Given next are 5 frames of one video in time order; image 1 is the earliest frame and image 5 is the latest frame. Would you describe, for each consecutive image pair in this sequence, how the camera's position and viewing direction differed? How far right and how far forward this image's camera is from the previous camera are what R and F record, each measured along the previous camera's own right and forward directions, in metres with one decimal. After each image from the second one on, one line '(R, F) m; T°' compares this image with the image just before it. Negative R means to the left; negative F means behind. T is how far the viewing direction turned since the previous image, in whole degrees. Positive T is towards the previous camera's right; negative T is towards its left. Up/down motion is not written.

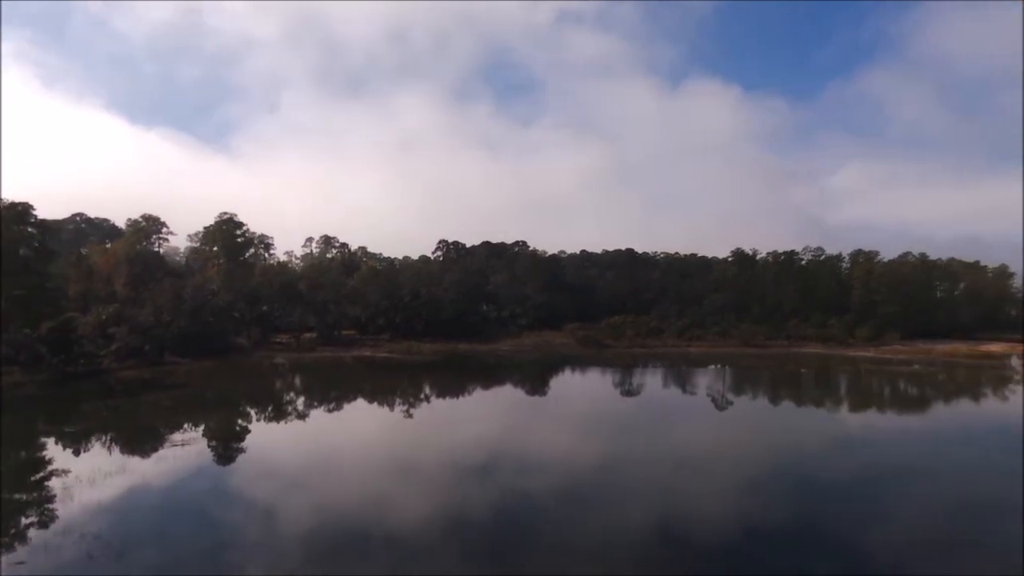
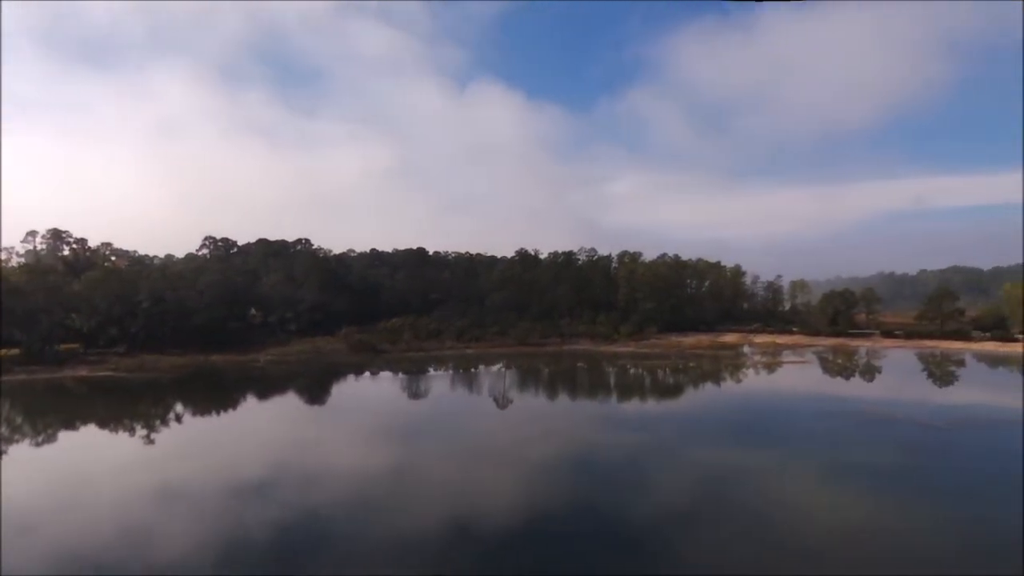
(-0.4, -2.2) m; -12°
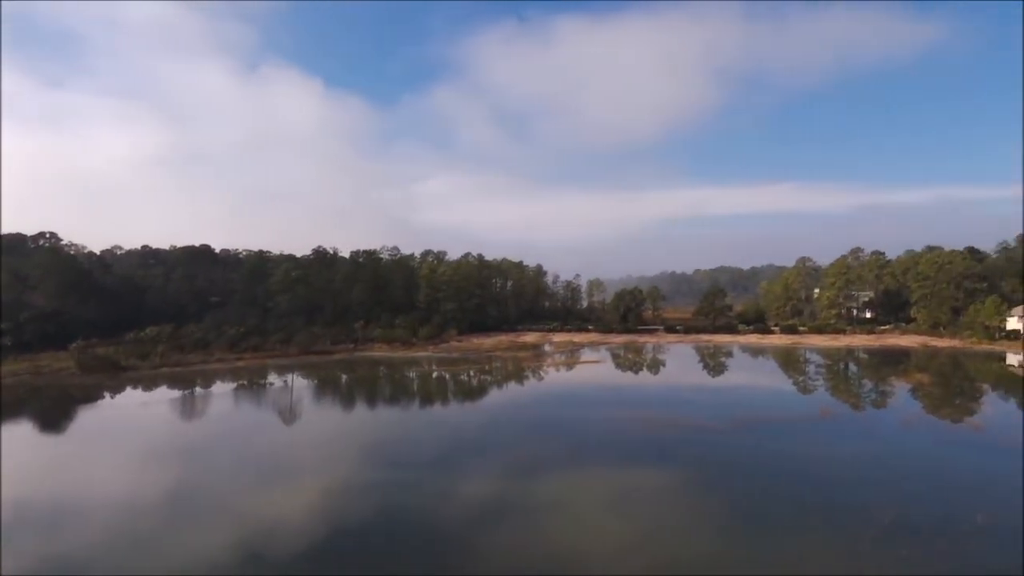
(-2.1, -10.2) m; -7°
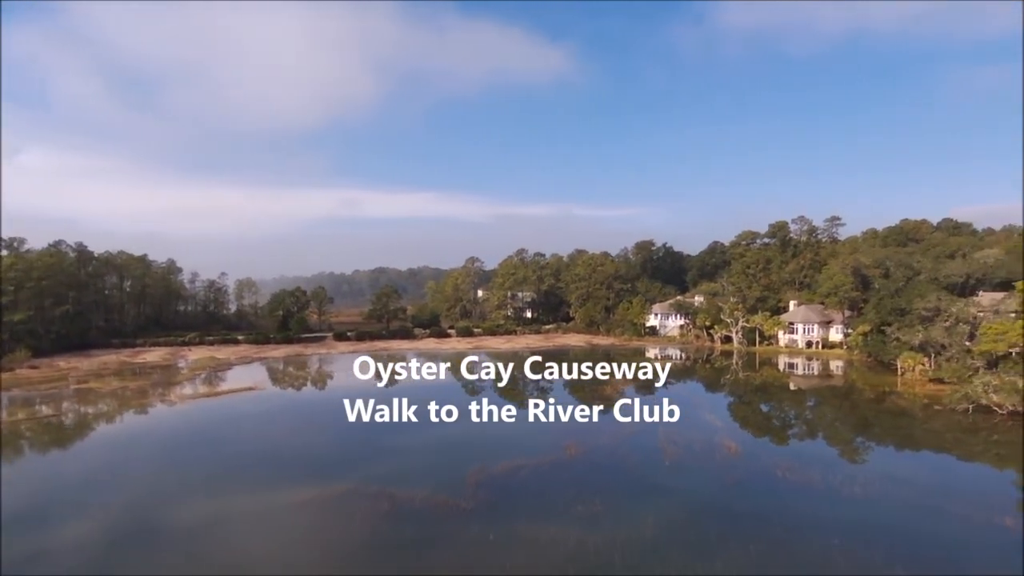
(+1.4, +13.7) m; +30°
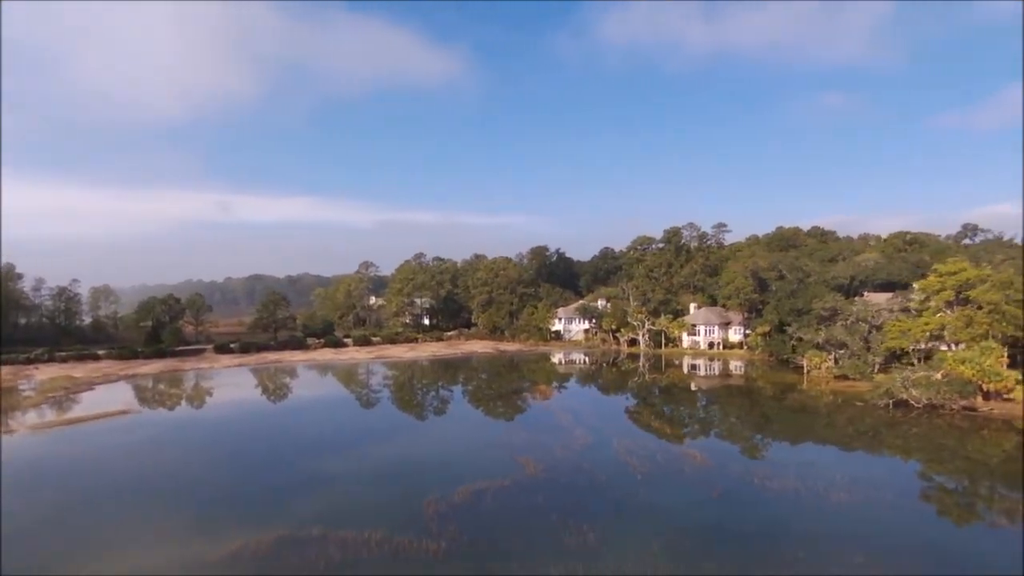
(-2.7, +3.6) m; +10°
